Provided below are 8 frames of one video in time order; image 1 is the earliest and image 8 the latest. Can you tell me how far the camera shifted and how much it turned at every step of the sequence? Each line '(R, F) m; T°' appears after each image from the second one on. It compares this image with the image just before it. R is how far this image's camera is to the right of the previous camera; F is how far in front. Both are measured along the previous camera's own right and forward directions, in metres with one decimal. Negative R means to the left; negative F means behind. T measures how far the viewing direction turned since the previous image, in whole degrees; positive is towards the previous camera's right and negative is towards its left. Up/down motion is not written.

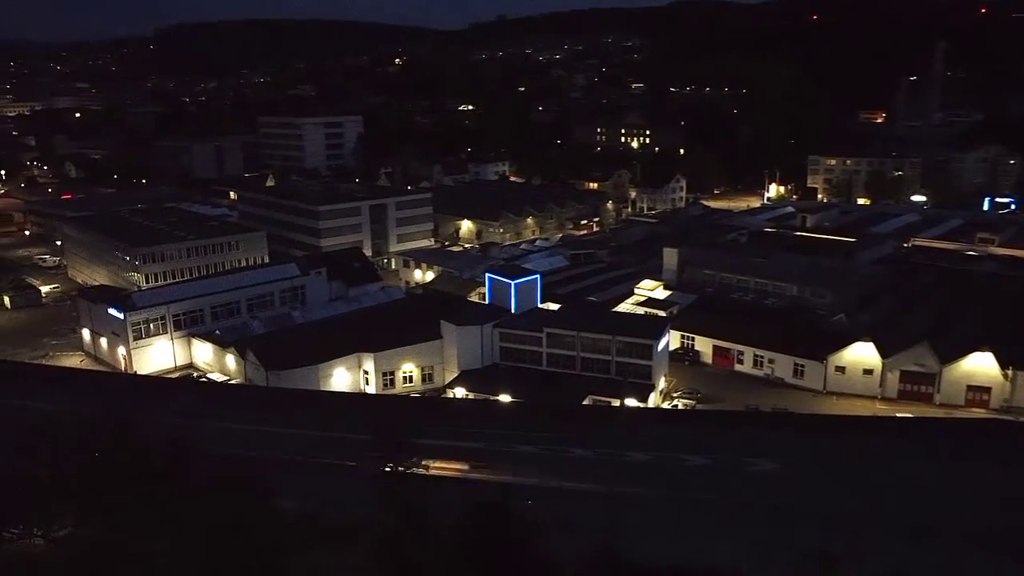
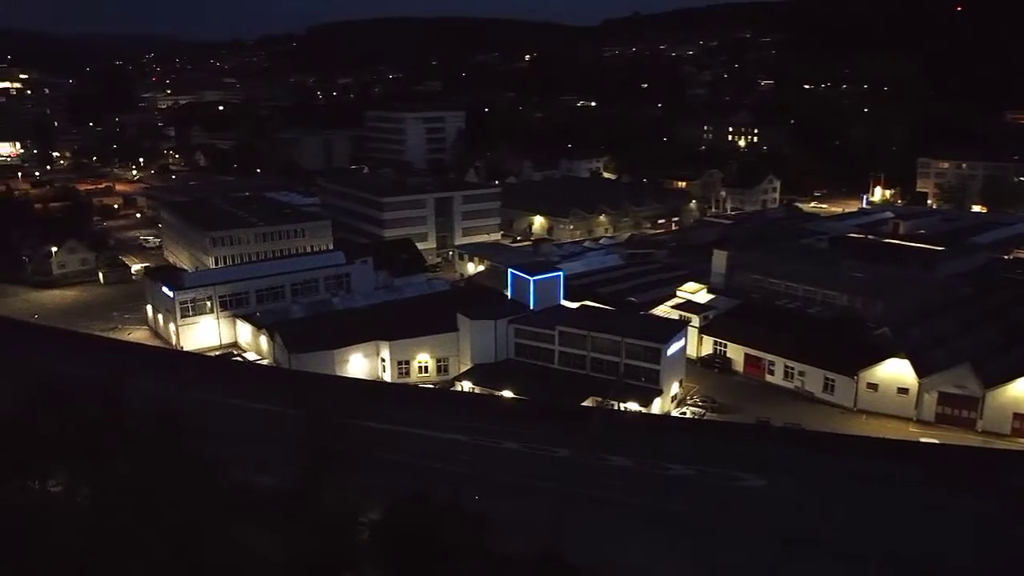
(+1.0, +0.1) m; -9°
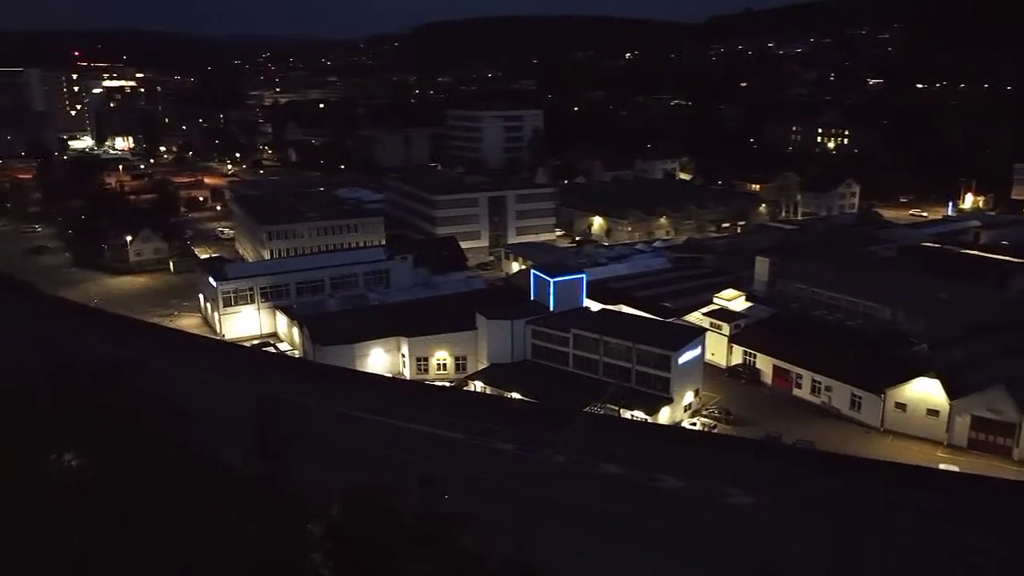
(+0.7, +0.1) m; -7°
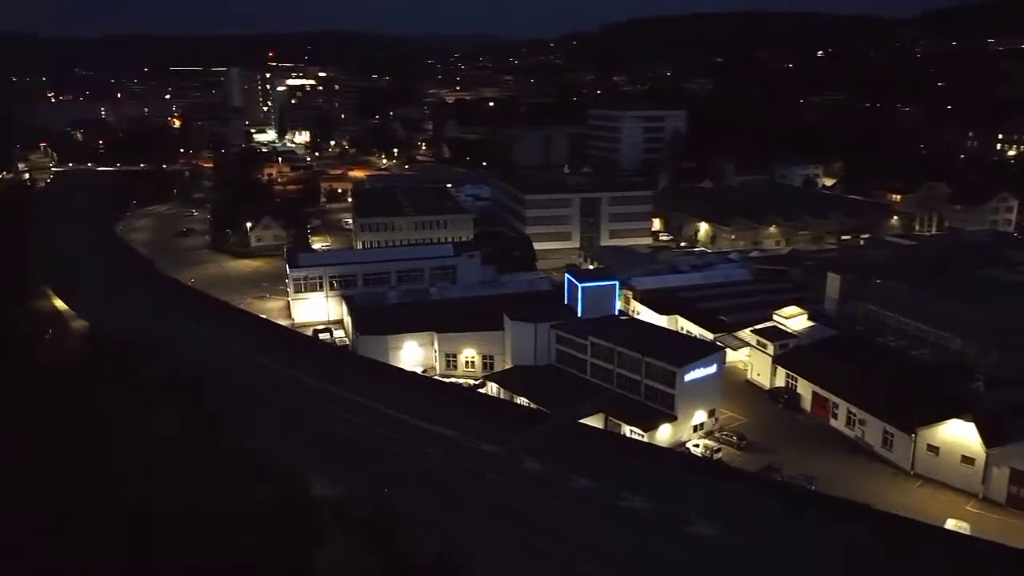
(+1.3, +0.2) m; -13°
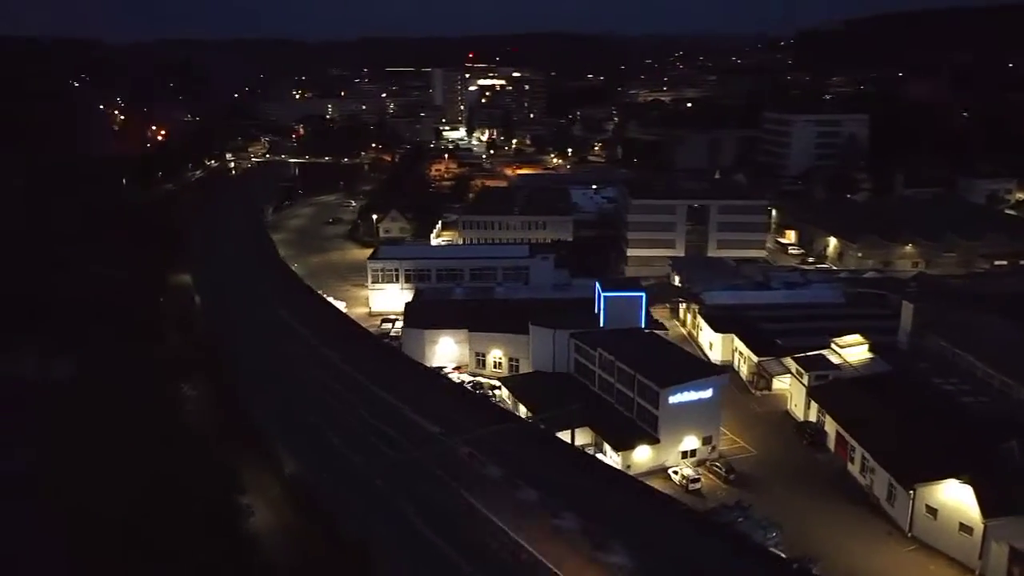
(+1.6, +0.2) m; -15°
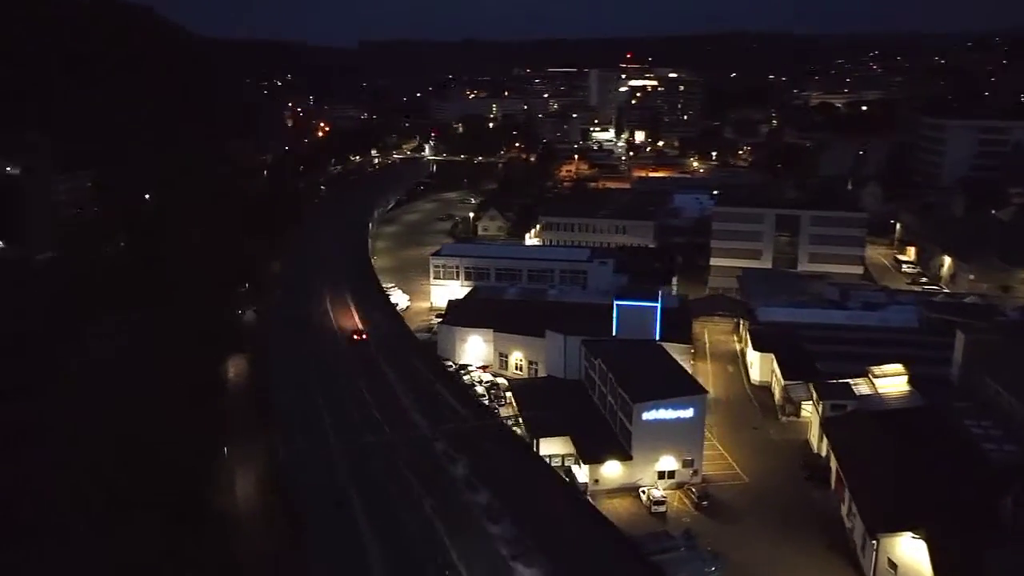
(+1.3, +0.2) m; -12°
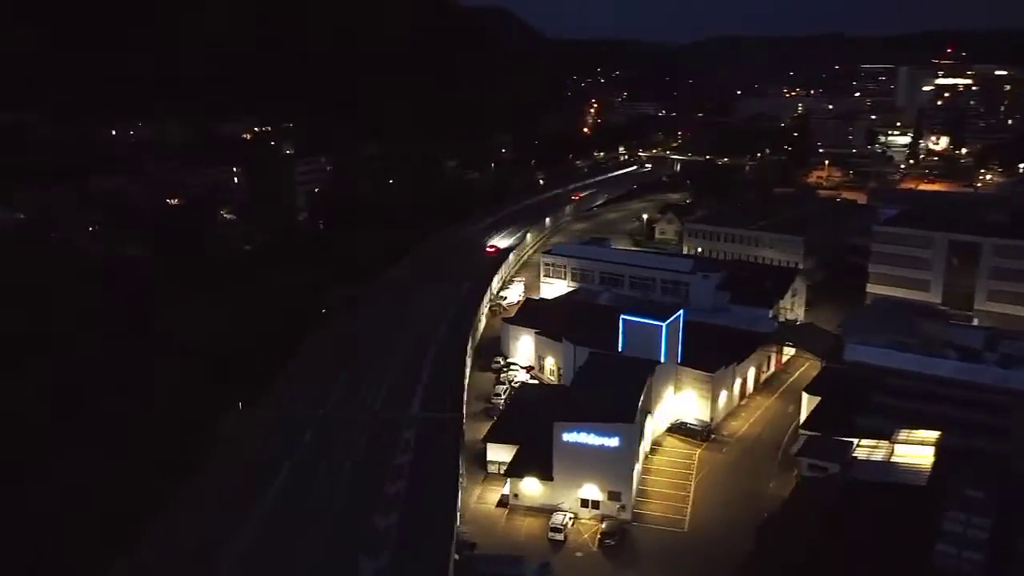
(+2.3, +0.5) m; -22°
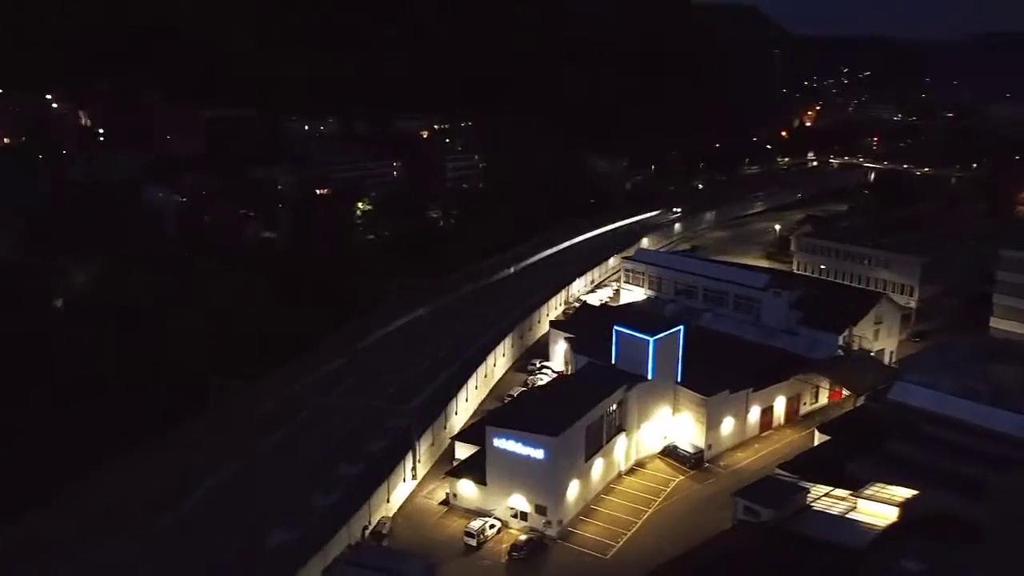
(+1.7, +0.3) m; -16°
